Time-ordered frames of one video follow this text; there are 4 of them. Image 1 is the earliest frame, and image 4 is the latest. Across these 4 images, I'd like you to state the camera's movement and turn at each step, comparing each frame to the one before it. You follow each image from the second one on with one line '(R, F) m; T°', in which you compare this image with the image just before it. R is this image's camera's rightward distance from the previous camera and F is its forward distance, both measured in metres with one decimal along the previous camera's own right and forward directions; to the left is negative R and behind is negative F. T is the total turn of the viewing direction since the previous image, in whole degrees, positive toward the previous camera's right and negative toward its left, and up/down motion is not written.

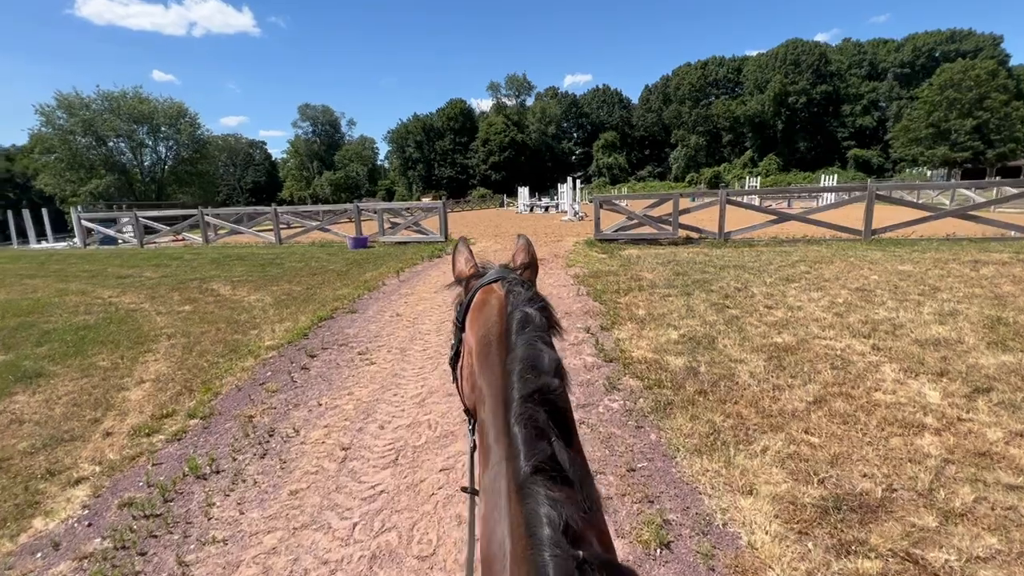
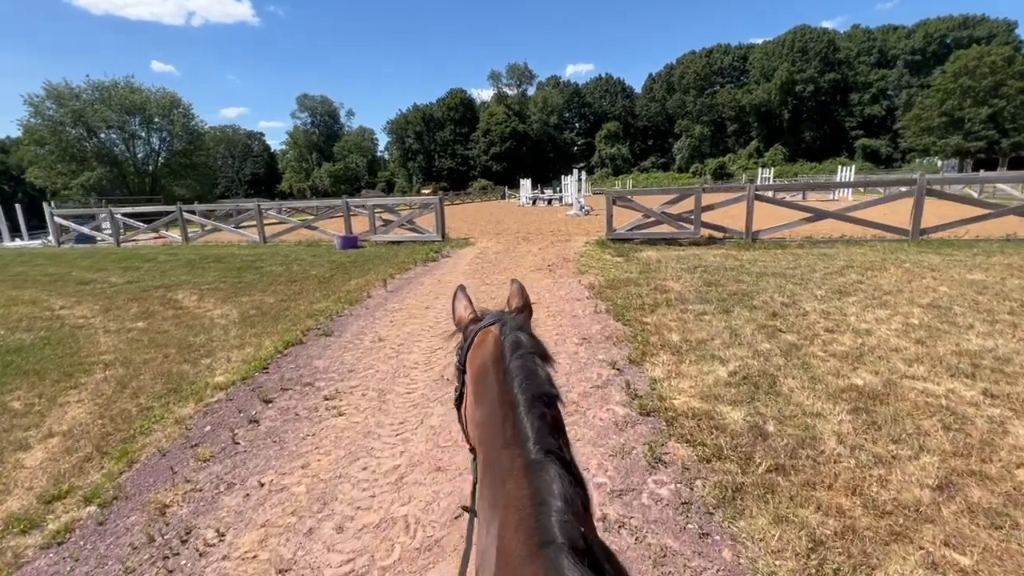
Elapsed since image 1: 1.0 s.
(0.0, +1.1) m; 0°
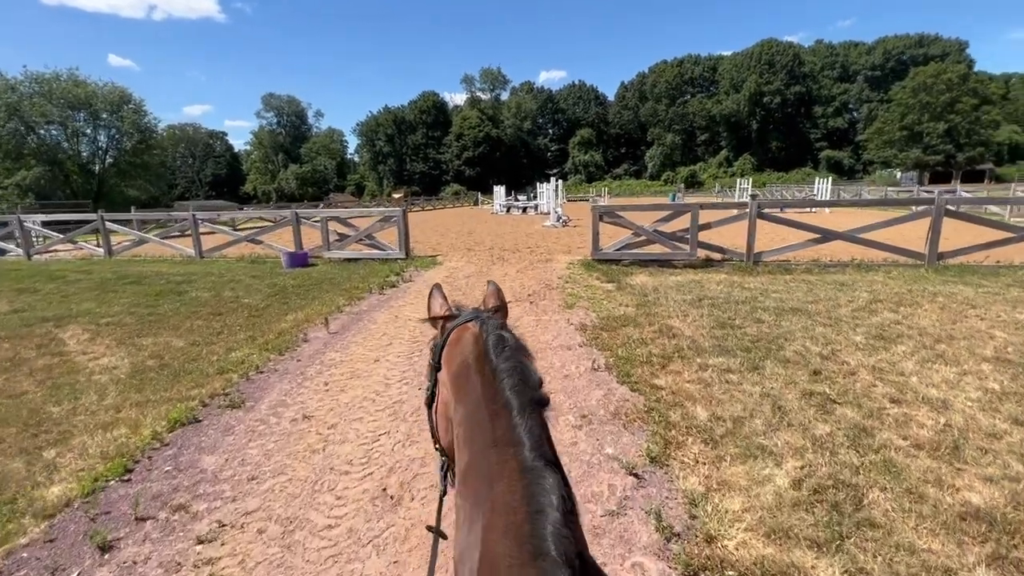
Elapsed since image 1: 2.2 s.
(0.0, +1.3) m; +3°
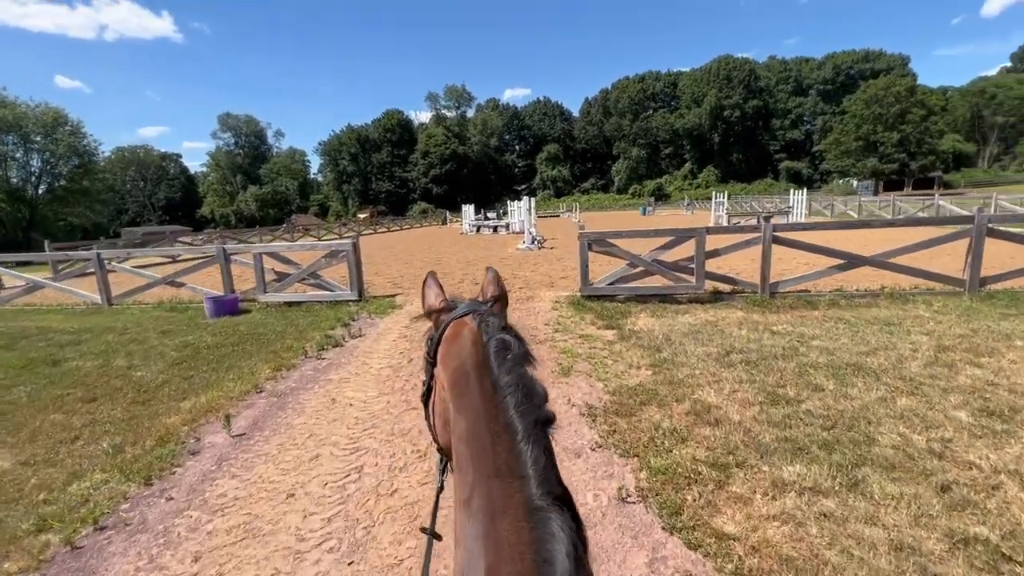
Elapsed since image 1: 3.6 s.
(0.0, +1.5) m; +3°
